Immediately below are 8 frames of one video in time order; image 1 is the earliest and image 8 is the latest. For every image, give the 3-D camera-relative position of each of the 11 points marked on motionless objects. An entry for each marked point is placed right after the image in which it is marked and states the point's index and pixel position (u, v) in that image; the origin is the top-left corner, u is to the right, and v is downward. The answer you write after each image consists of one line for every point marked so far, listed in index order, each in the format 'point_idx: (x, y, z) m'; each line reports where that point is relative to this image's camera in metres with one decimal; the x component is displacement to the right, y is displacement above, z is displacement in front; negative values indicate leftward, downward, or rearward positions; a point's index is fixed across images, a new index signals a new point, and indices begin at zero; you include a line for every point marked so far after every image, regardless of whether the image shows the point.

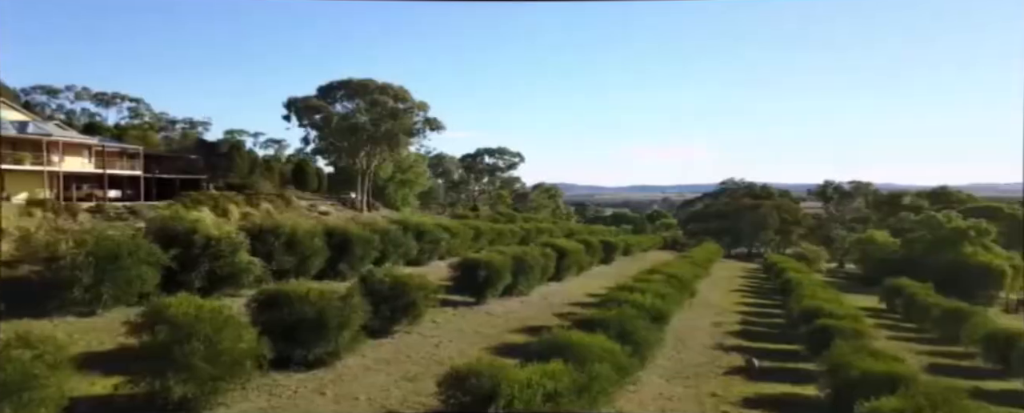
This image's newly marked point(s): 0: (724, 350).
0: (+4.8, -3.2, +13.7) m
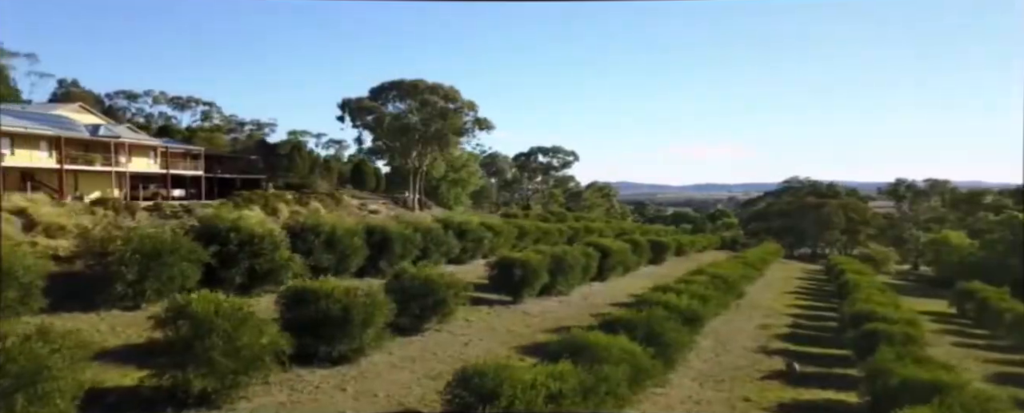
0: (+5.5, -3.2, +13.3) m
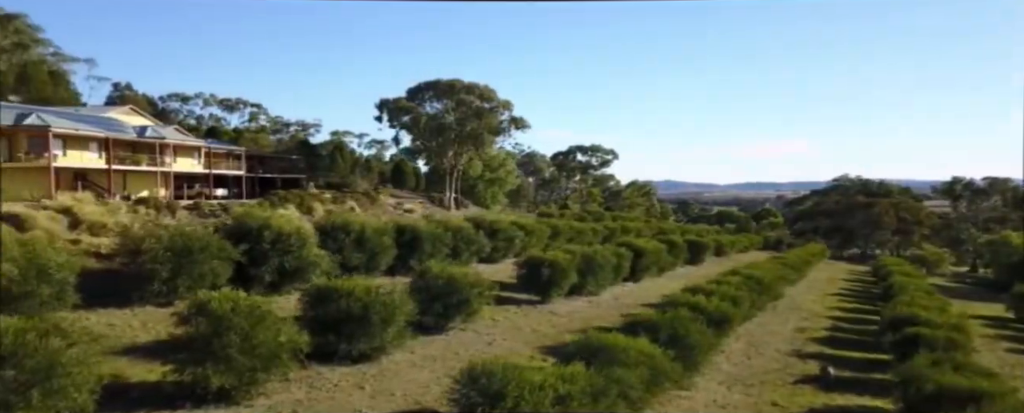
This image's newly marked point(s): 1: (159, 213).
0: (+6.1, -3.2, +13.0) m
1: (-9.4, -0.2, +16.5) m
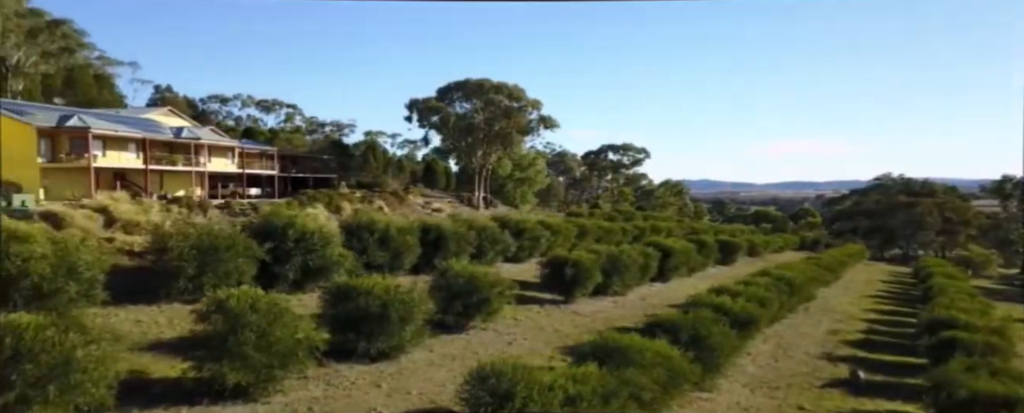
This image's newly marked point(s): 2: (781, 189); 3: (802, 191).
0: (+6.5, -3.1, +12.6) m
1: (-8.7, -0.1, +16.9) m
2: (+6.0, +0.4, +13.7) m
3: (+6.4, +0.3, +13.5) m
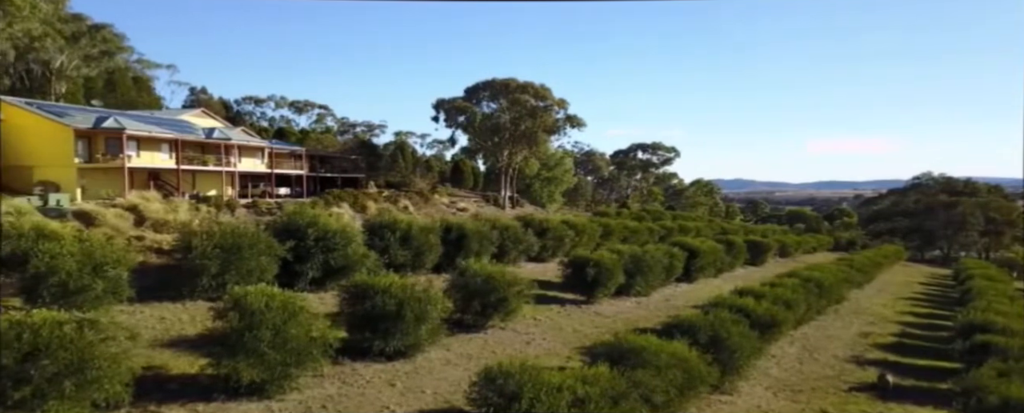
0: (+6.9, -3.1, +12.3) m
1: (-8.2, -0.1, +17.2) m
2: (+6.4, +0.4, +13.4) m
3: (+6.8, +0.3, +13.2) m
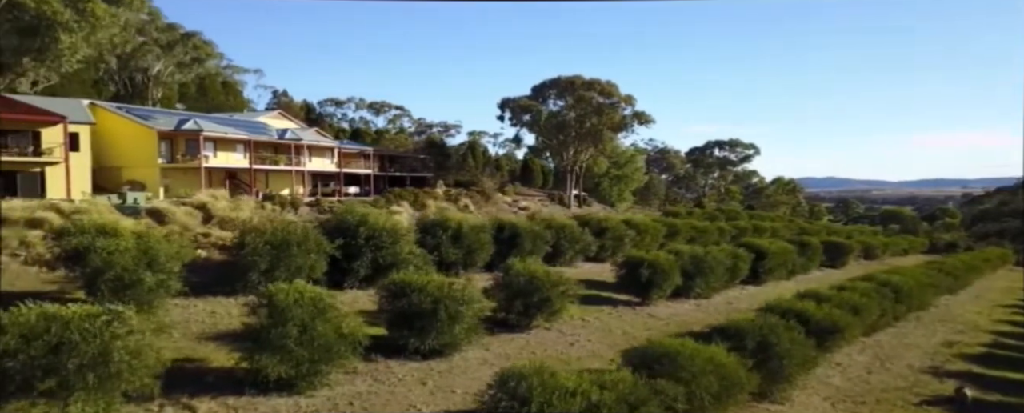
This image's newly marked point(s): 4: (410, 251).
0: (+7.8, -3.1, +11.5) m
1: (-6.7, -0.1, +17.8) m
2: (+7.5, +0.4, +12.6) m
3: (+7.8, +0.4, +12.3) m
4: (-1.9, -0.8, +11.5) m
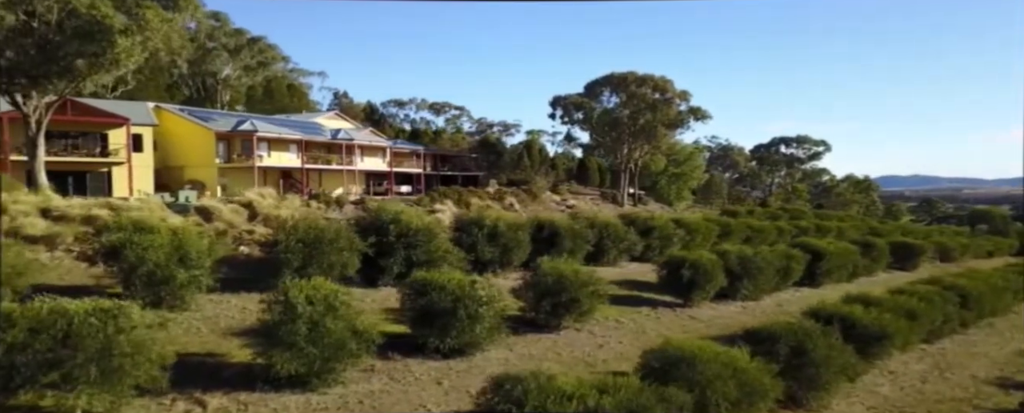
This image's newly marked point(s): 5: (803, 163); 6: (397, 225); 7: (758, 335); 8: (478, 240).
0: (+8.4, -3.1, +10.7) m
1: (-5.5, 0.0, +18.2) m
2: (+8.1, +0.4, +11.8) m
3: (+8.4, +0.4, +11.5) m
4: (-1.3, -0.8, +11.5) m
5: (+13.1, +2.3, +32.6) m
6: (-2.1, -0.3, +11.2) m
7: (+2.8, -1.5, +7.0) m
8: (-0.8, -0.8, +14.0) m
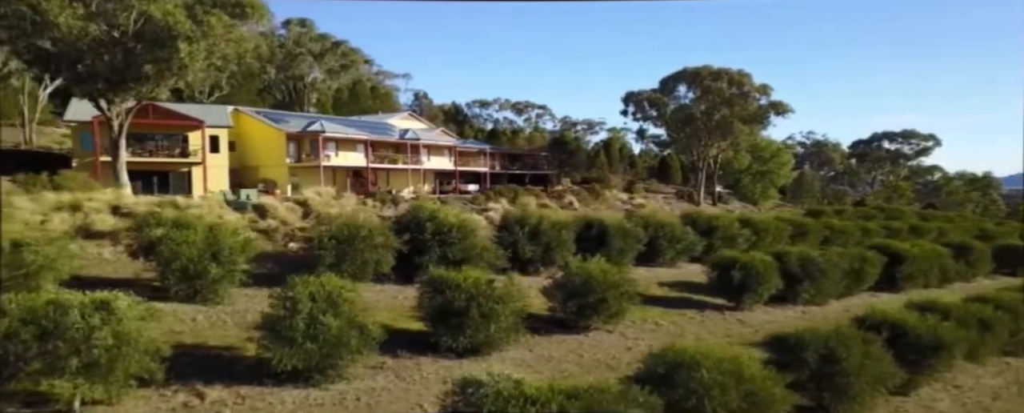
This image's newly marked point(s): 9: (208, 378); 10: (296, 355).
0: (+8.9, -3.1, +9.6) m
1: (-4.1, 0.0, +18.6) m
2: (+8.8, +0.4, +10.8) m
3: (+9.0, +0.4, +10.5) m
4: (-0.7, -0.8, +11.5) m
5: (+16.0, +2.3, +30.9) m
6: (-1.5, -0.3, +11.3) m
7: (+2.9, -1.5, +6.6) m
8: (+0.1, -0.7, +13.9) m
9: (-2.6, -1.5, +5.3) m
10: (-1.8, -1.3, +5.3) m
